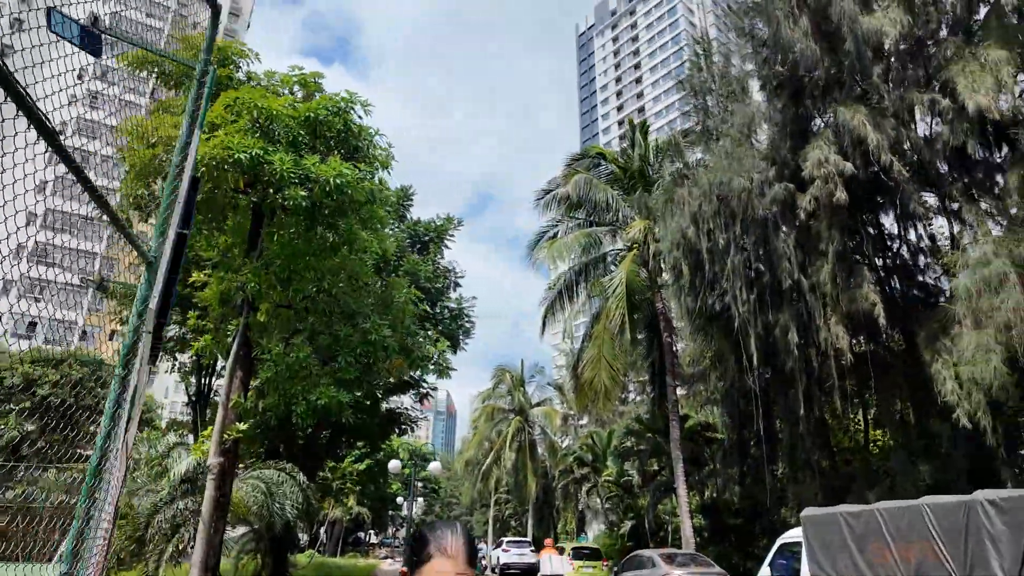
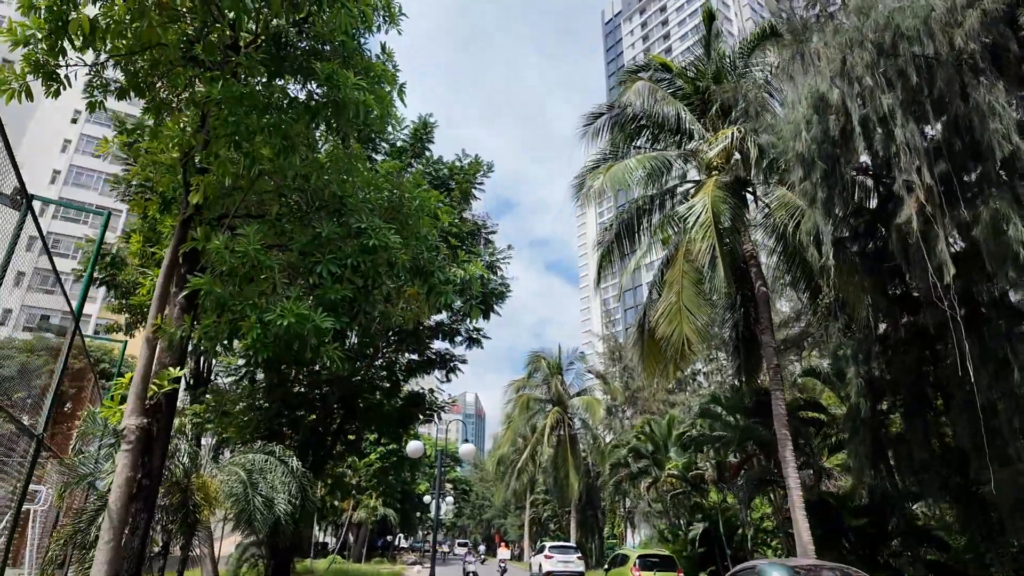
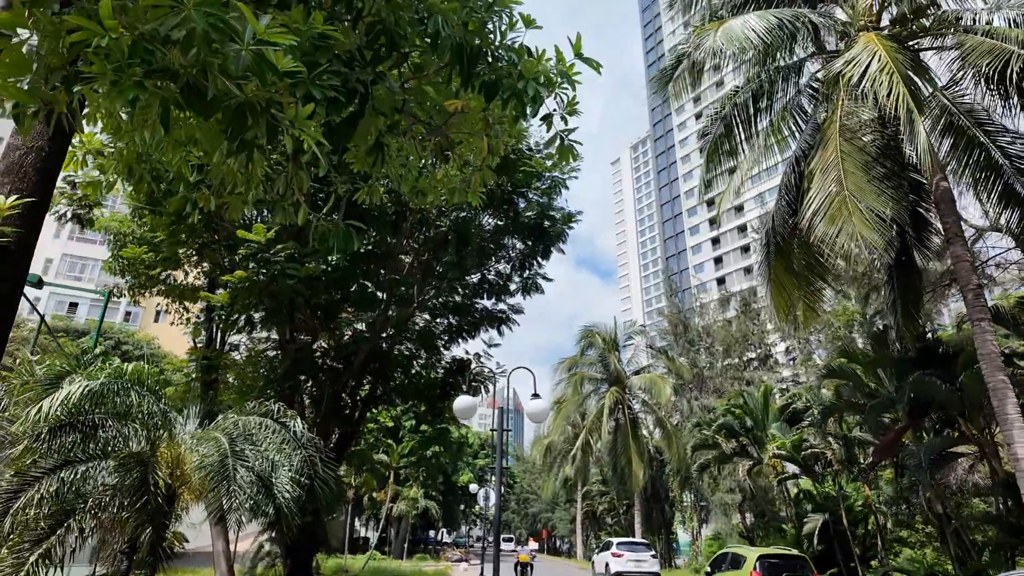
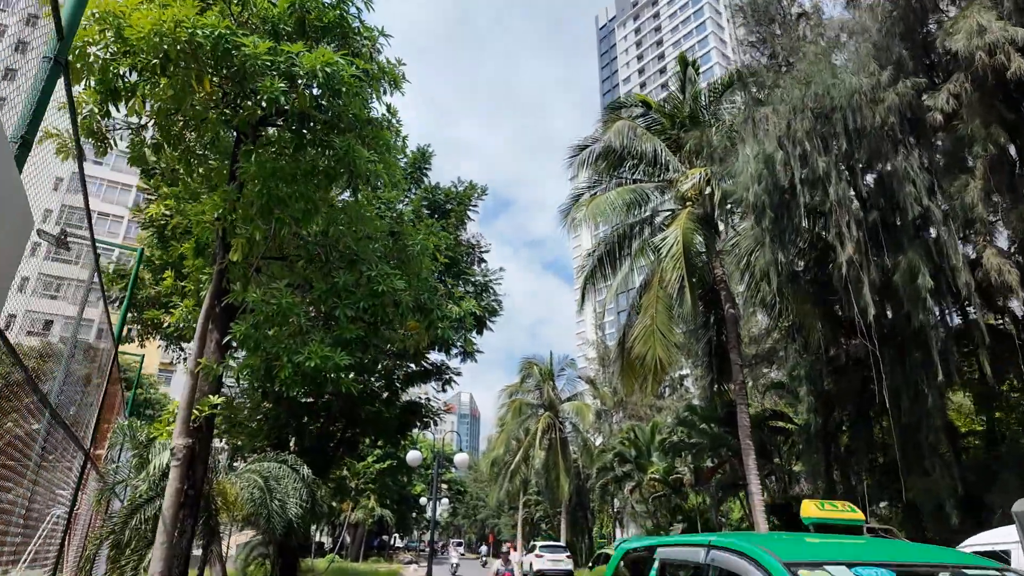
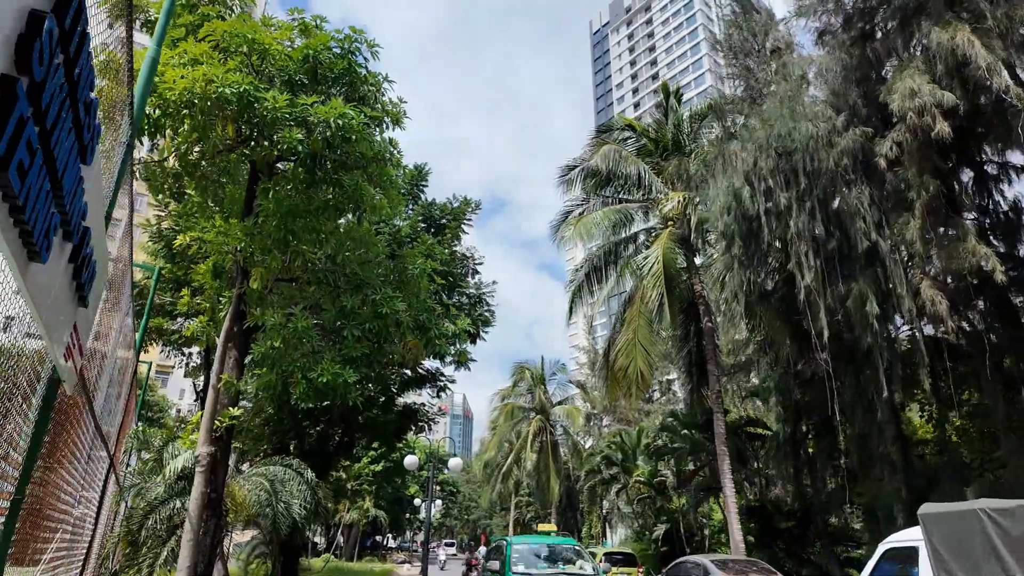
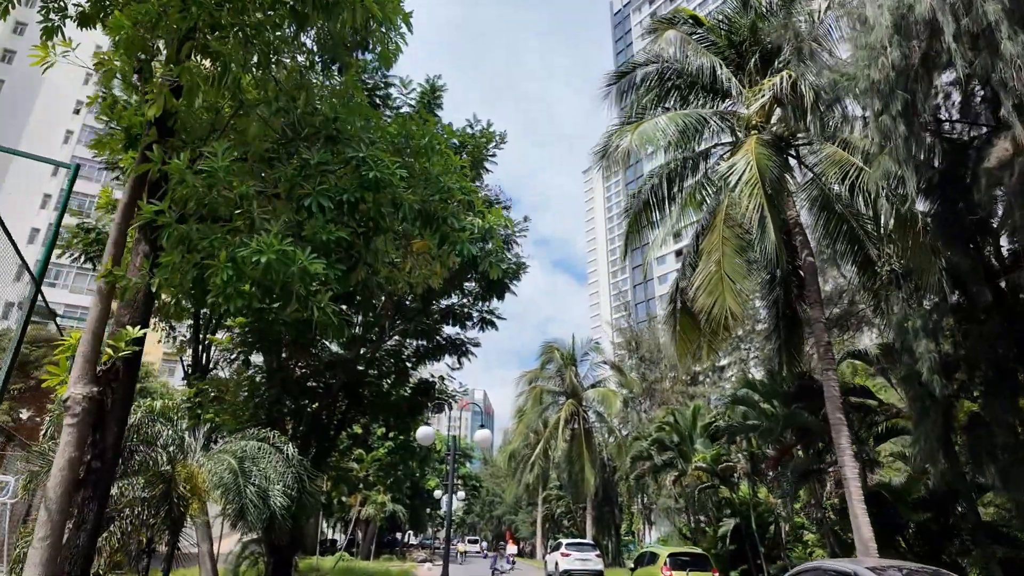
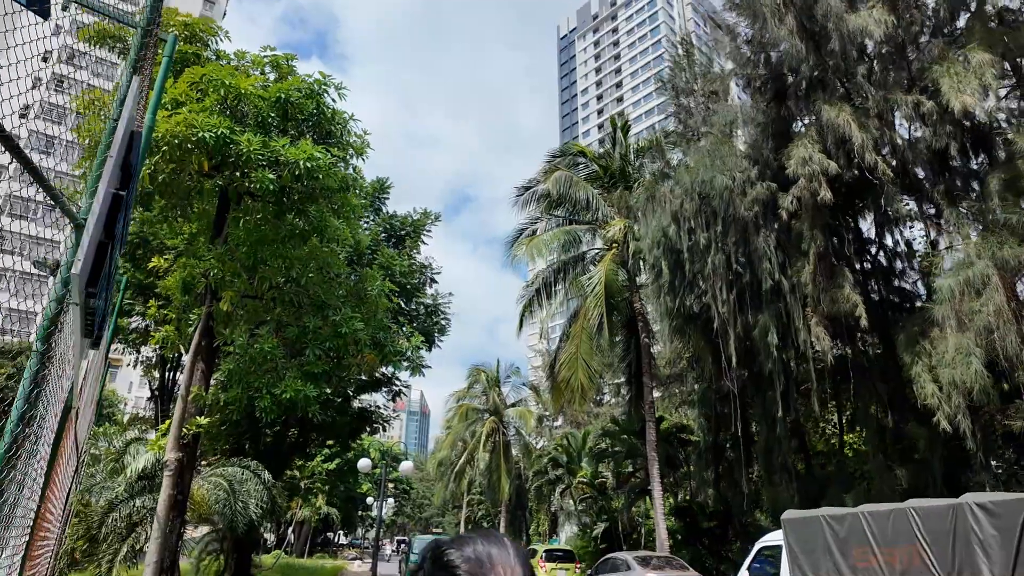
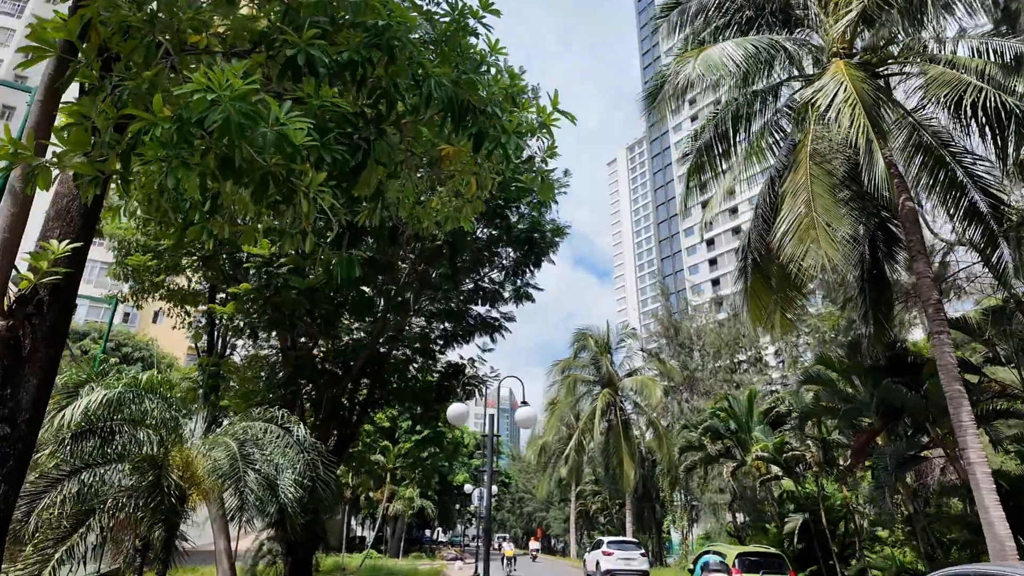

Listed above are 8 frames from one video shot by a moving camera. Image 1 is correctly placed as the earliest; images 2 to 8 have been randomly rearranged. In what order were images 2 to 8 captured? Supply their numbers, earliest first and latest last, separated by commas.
7, 5, 4, 2, 6, 8, 3
